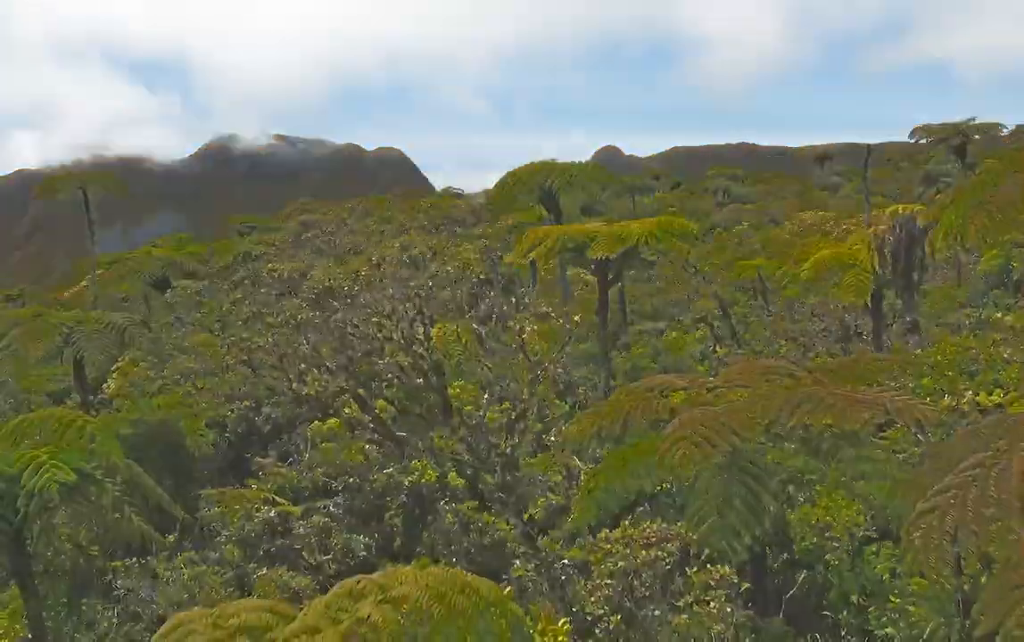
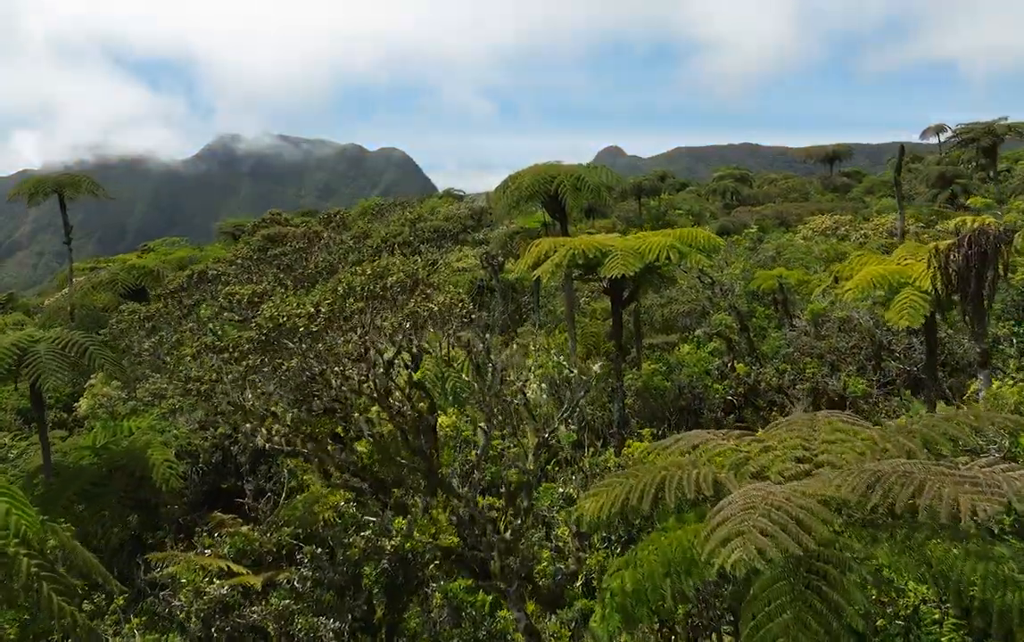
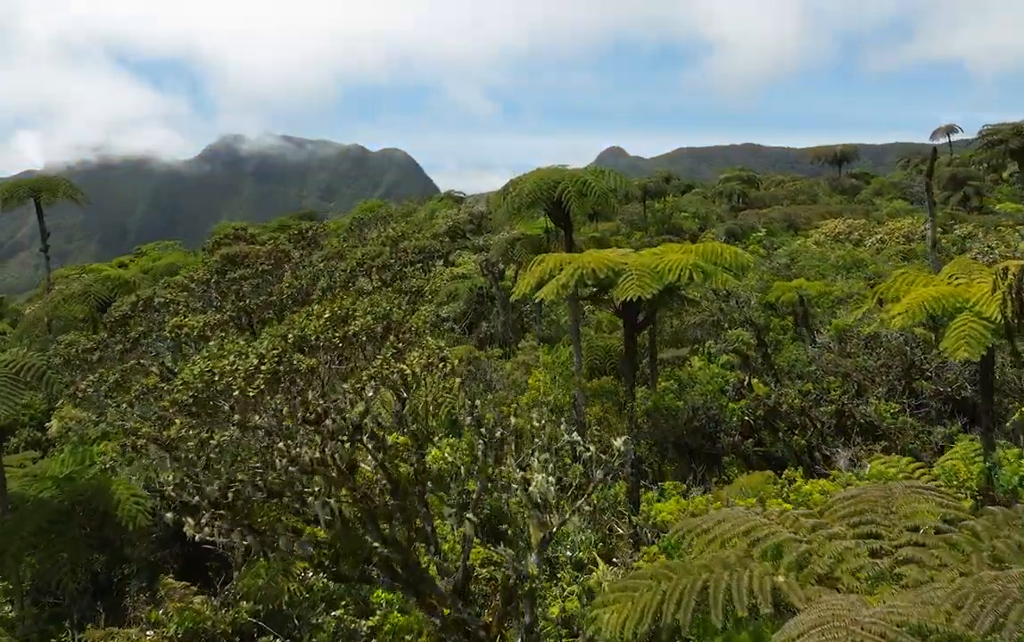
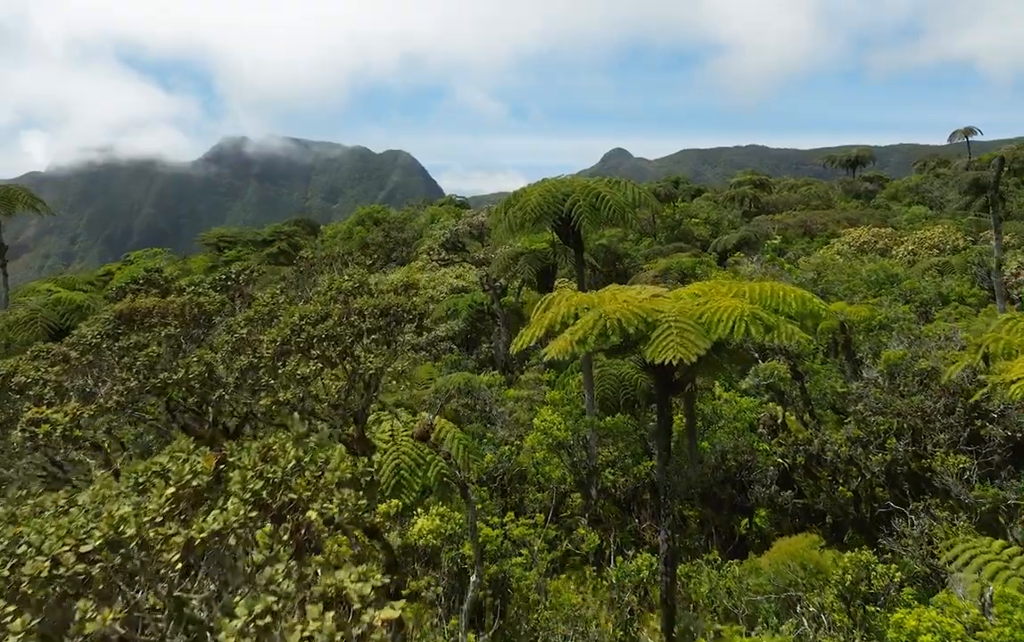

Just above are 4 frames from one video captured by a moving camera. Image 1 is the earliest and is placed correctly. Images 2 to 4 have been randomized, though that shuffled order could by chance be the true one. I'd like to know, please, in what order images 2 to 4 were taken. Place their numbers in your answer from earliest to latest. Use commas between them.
2, 3, 4
